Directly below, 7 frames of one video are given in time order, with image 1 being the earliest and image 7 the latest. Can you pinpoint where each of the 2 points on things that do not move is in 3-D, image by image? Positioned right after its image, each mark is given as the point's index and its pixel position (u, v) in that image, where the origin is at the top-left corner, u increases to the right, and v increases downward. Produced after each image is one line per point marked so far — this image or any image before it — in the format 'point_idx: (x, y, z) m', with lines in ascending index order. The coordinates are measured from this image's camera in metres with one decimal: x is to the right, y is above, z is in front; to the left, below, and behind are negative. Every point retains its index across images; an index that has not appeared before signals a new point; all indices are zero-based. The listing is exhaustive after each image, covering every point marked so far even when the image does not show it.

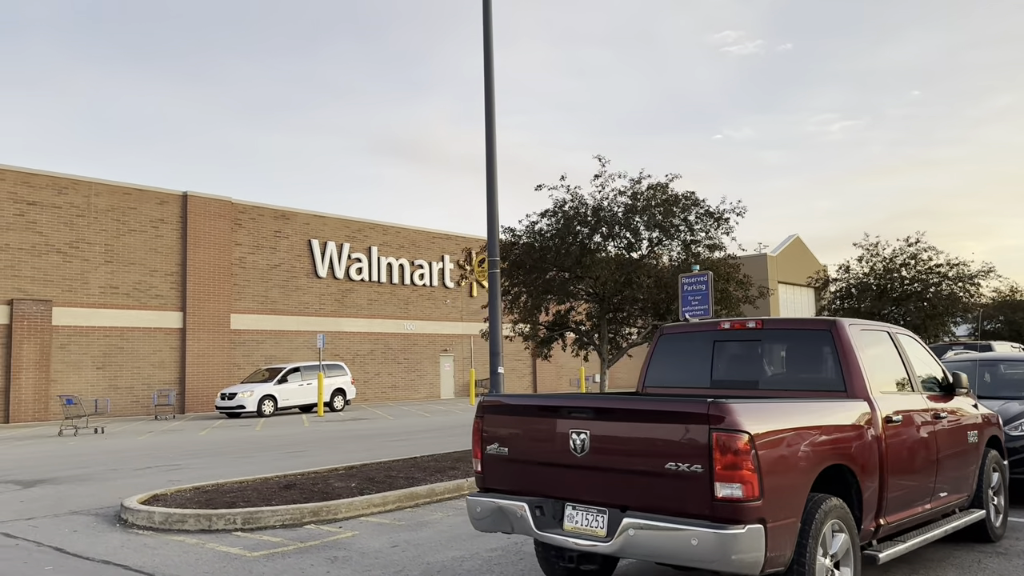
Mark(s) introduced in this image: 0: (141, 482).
0: (-5.3, -2.8, +11.5) m
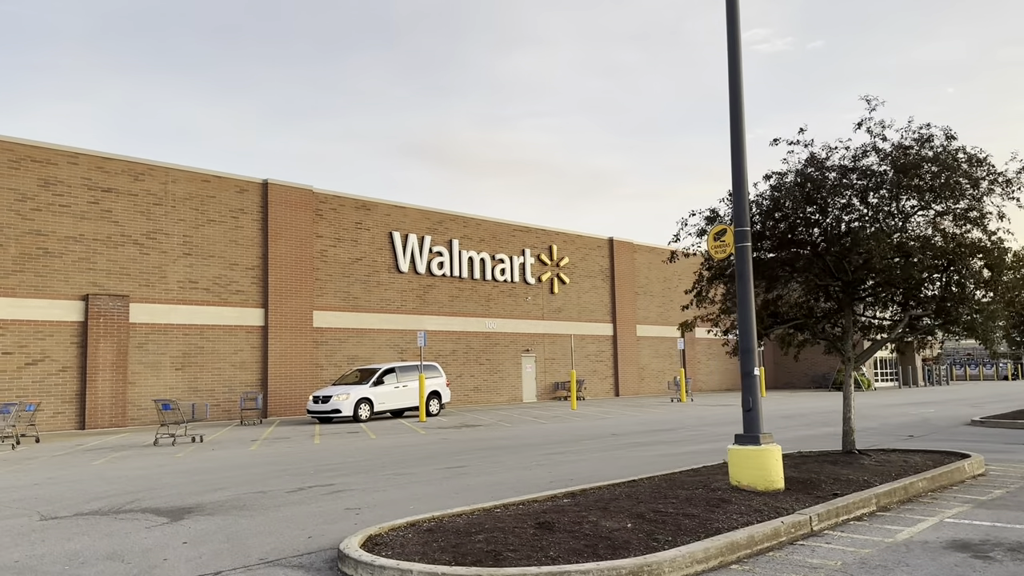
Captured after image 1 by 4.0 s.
0: (-2.3, -2.5, +9.2) m
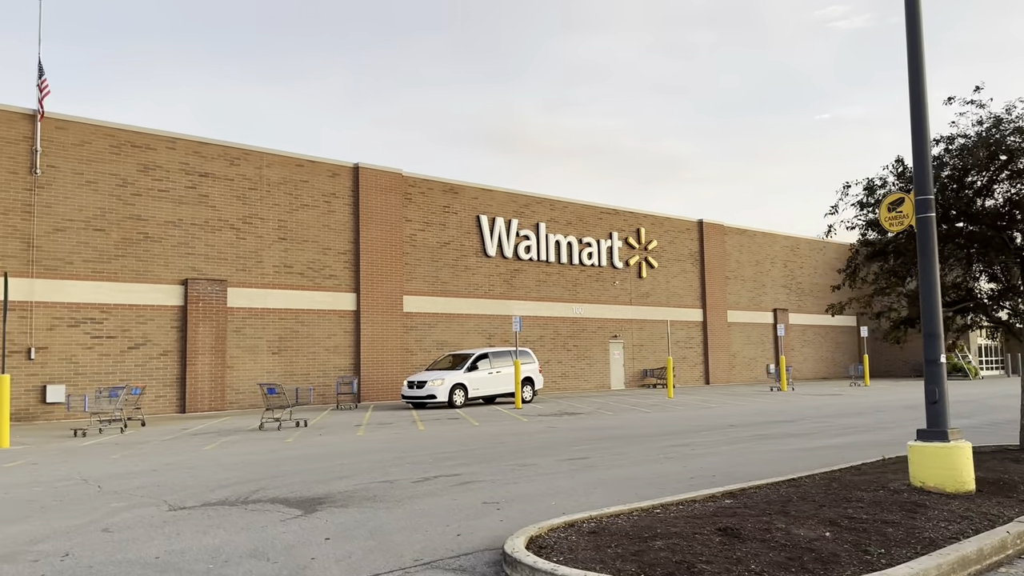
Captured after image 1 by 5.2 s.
0: (-0.7, -2.3, +8.5) m
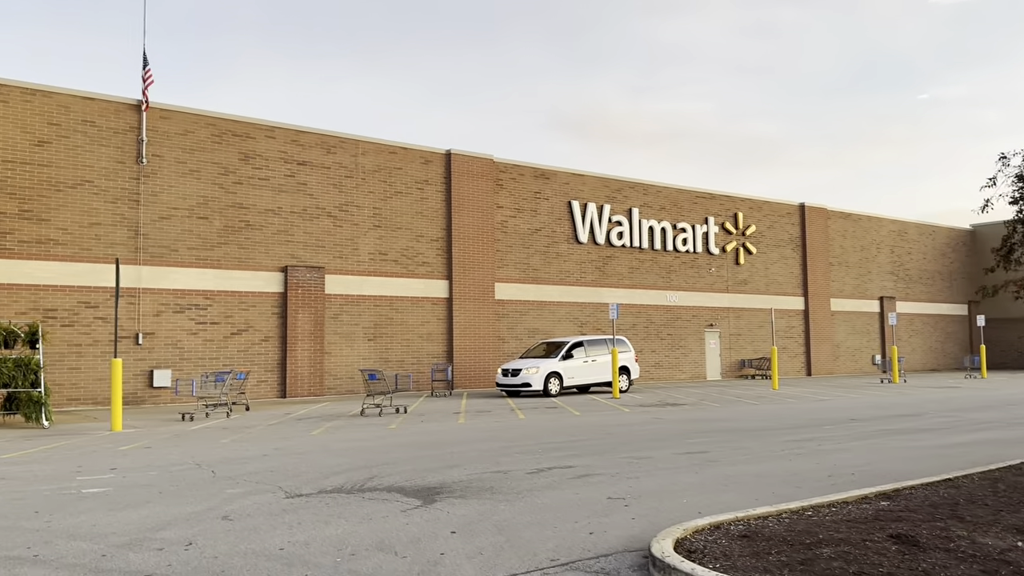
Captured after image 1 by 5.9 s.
0: (+0.6, -2.1, +8.1) m
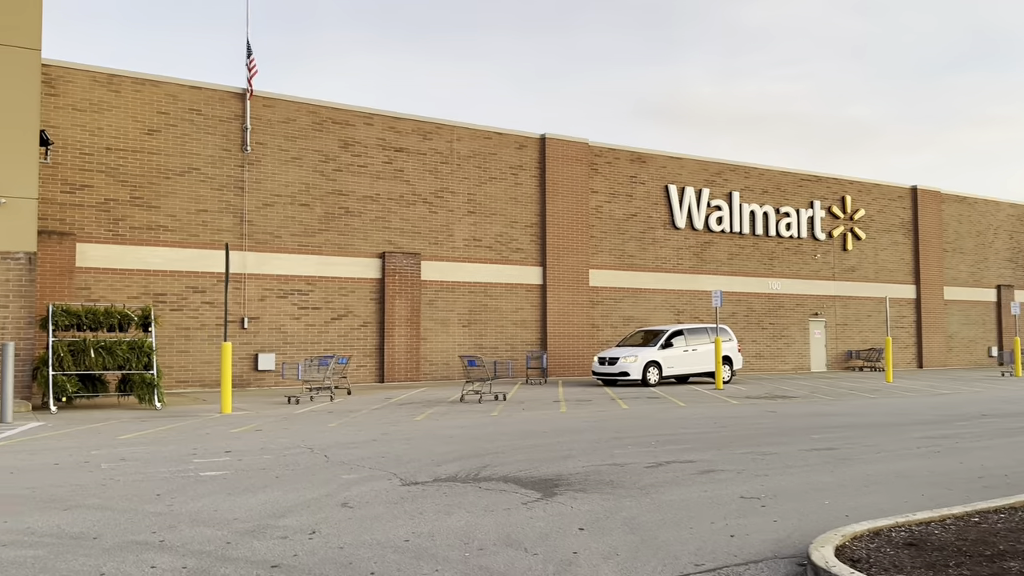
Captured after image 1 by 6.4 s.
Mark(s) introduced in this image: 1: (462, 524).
0: (+1.8, -2.0, +7.6) m
1: (-0.4, -1.9, +6.5) m
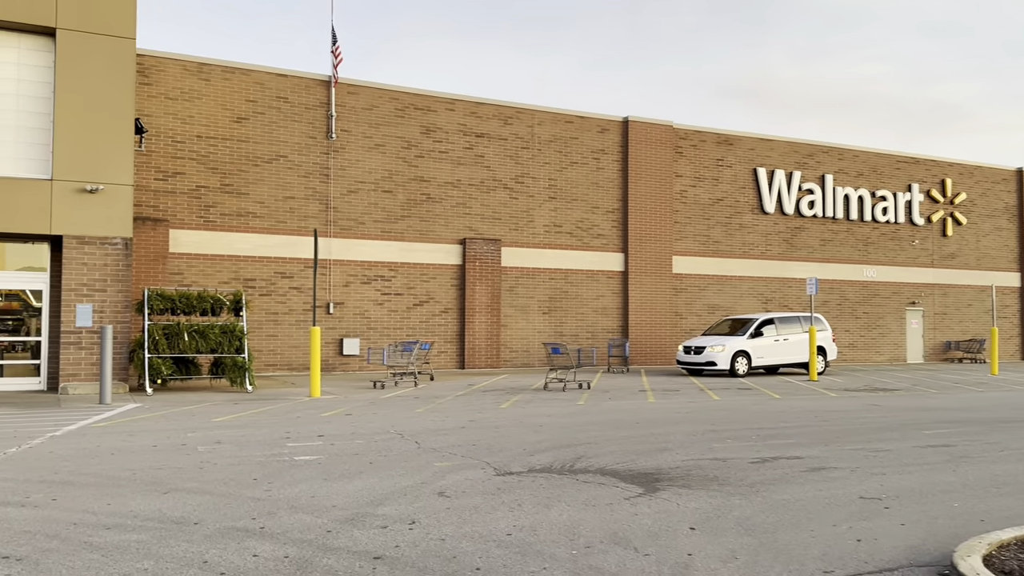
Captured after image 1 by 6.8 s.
0: (+2.7, -1.8, +7.1) m
1: (+0.4, -1.8, +6.2) m
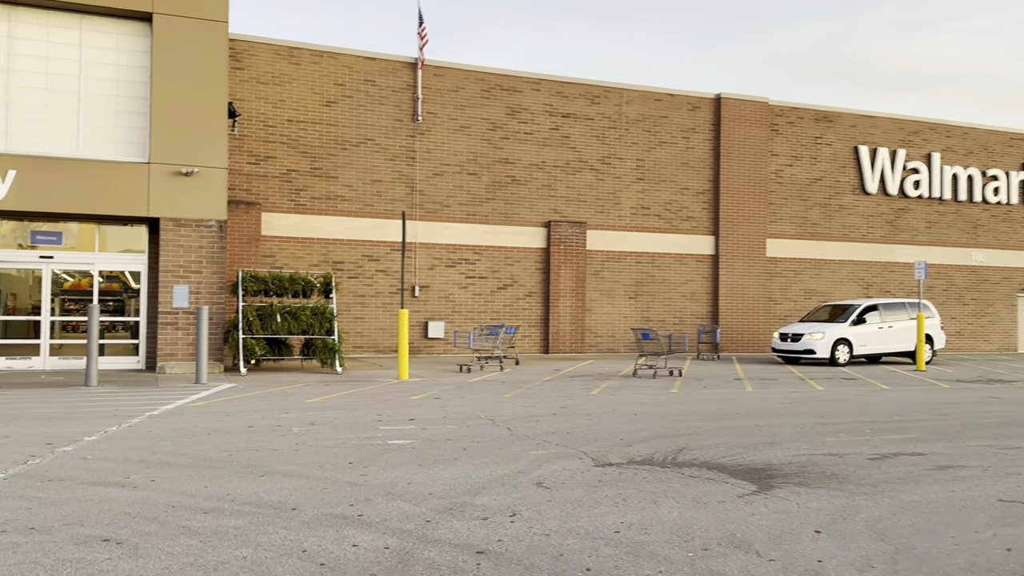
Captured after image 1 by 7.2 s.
0: (+3.6, -1.7, +6.4) m
1: (+1.2, -1.6, +5.7) m
